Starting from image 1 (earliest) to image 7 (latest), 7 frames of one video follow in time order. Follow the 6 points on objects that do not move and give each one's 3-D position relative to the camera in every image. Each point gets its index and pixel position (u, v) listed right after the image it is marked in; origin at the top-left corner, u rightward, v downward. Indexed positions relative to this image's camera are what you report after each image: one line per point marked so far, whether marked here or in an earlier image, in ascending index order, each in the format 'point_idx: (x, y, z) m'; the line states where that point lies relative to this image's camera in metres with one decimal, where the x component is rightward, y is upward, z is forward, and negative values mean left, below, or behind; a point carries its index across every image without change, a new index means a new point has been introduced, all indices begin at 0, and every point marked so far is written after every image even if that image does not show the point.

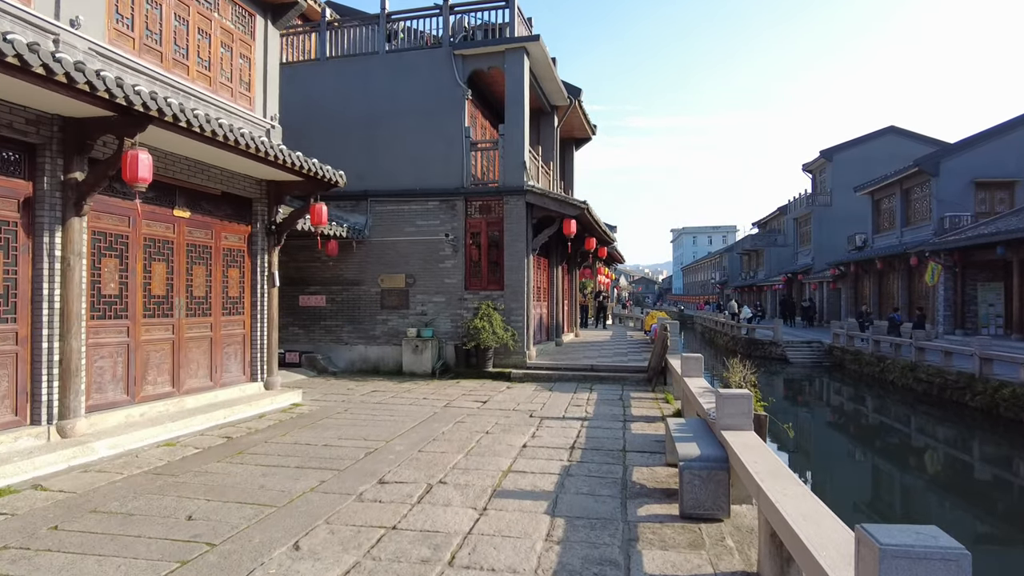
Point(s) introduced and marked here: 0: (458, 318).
0: (-0.8, -0.5, +9.7) m
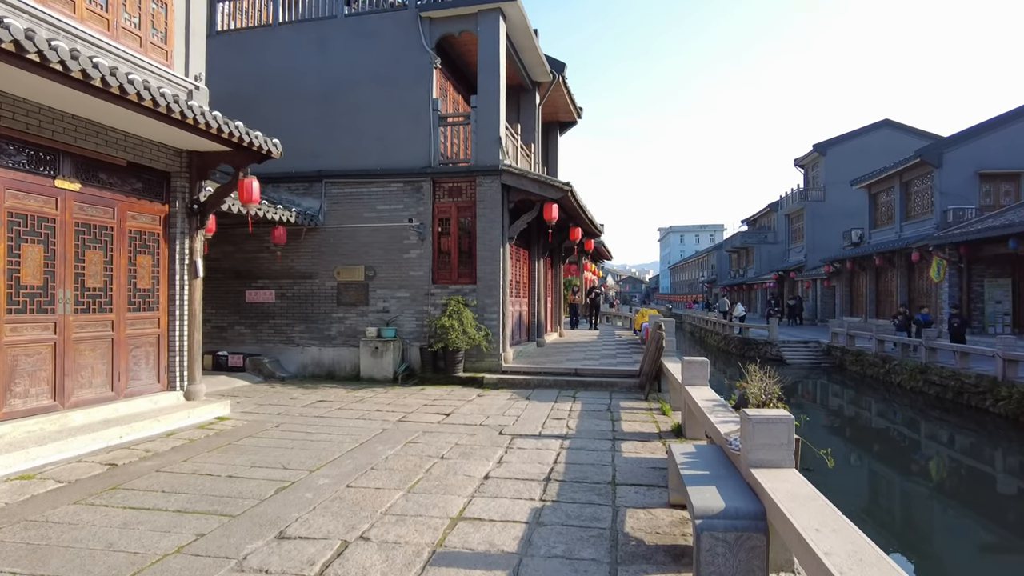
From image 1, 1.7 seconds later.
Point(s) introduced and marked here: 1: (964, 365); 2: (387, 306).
0: (-1.2, -0.4, +8.6) m
1: (+7.9, -1.3, +11.3) m
2: (-1.7, -0.2, +8.7) m
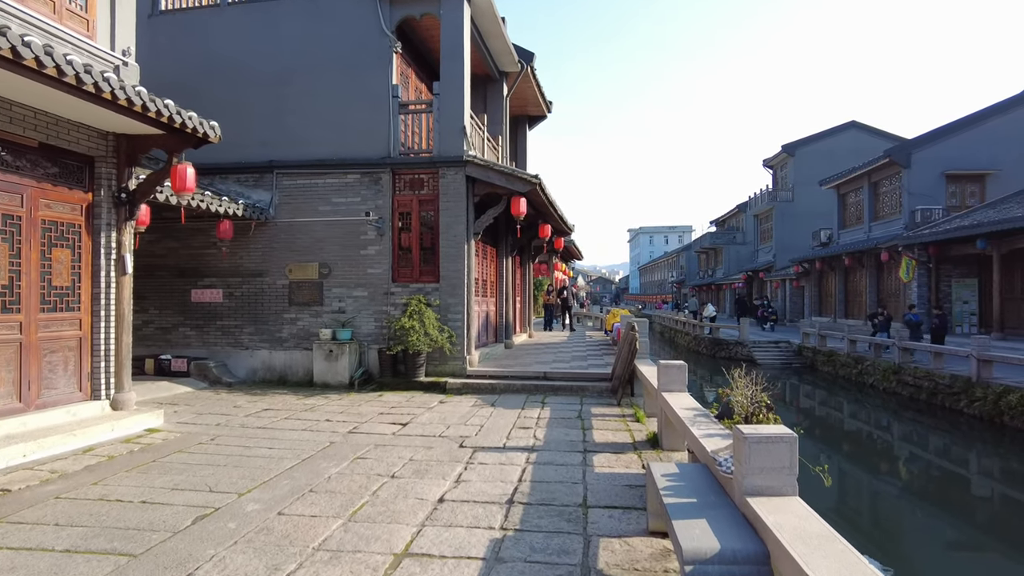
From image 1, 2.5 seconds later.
0: (-1.6, -0.3, +8.0) m
1: (+7.3, -1.3, +11.1) m
2: (-2.1, -0.2, +8.1) m
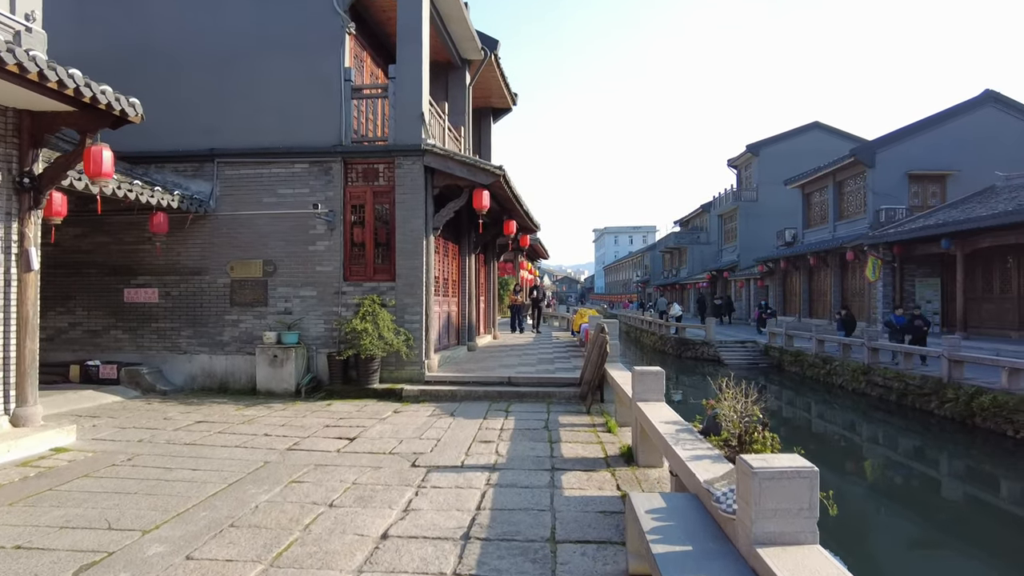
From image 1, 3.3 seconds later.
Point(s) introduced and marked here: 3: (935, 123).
0: (-2.0, -0.3, +7.4) m
1: (+6.7, -1.3, +11.0) m
2: (-2.6, -0.2, +7.5) m
3: (+11.8, +4.6, +18.2) m
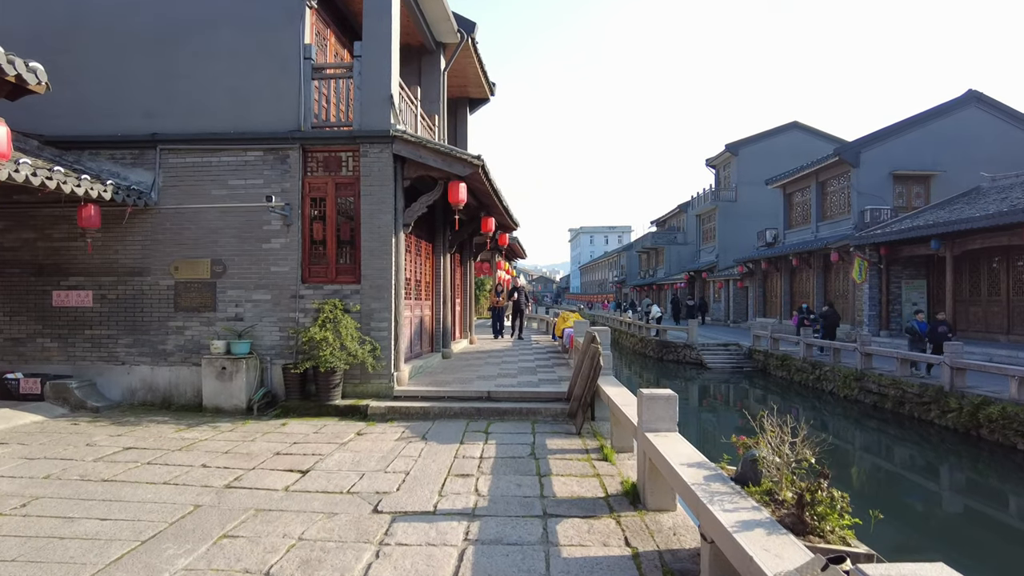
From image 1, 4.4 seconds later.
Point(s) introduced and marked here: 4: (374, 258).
0: (-2.2, -0.4, +6.6) m
1: (+6.3, -1.4, +10.5) m
2: (-2.8, -0.2, +6.7) m
3: (+11.2, +4.6, +17.9) m
4: (-1.4, +0.3, +6.5) m
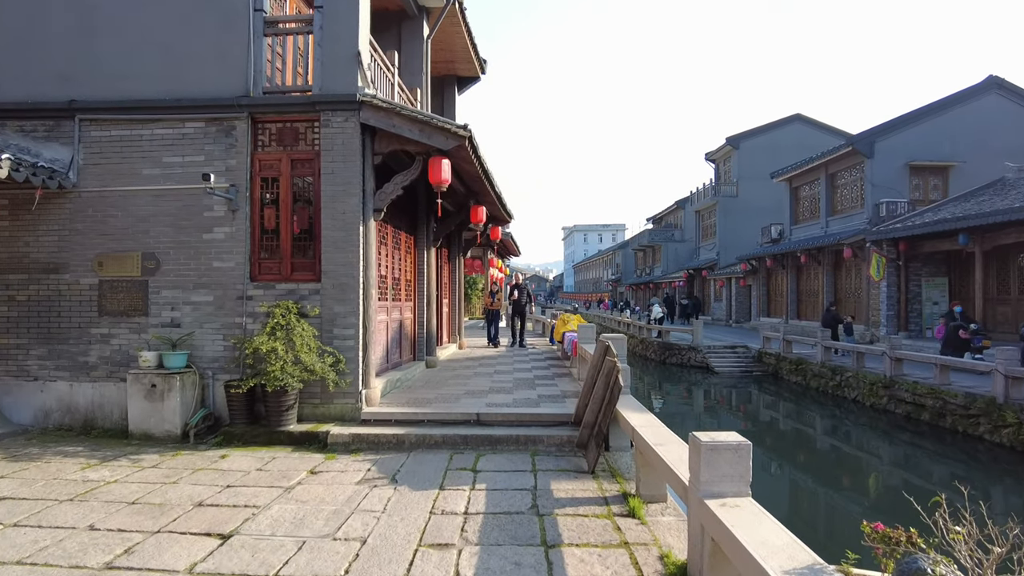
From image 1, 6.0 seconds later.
0: (-2.3, -0.4, +5.4) m
1: (+6.2, -1.3, +9.4) m
2: (-2.8, -0.2, +5.5) m
3: (+11.0, +4.6, +16.9) m
4: (-1.4, +0.3, +5.3) m
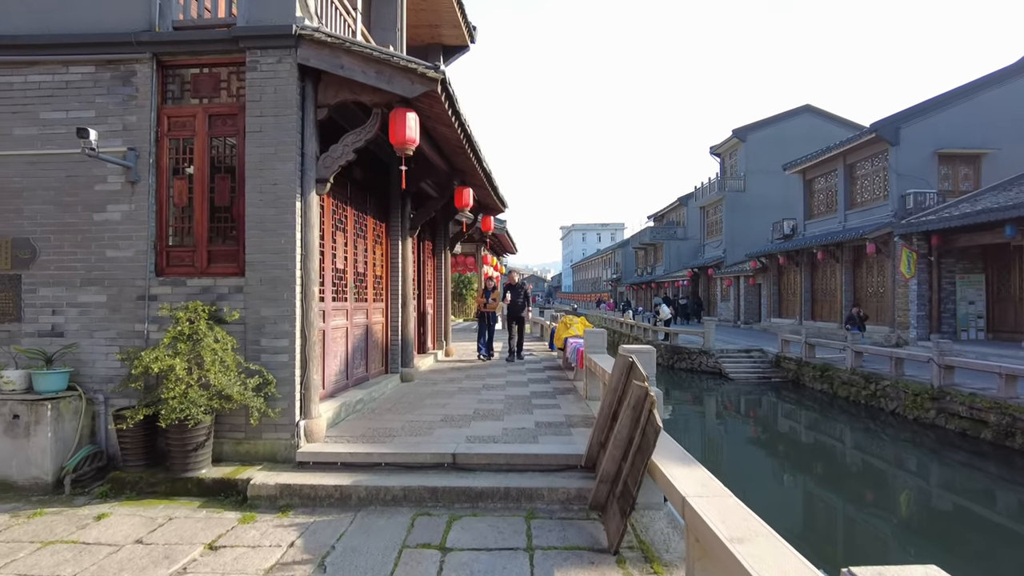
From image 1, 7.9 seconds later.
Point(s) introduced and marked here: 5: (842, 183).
0: (-2.4, -0.3, +4.1) m
1: (+6.2, -1.3, +8.1) m
2: (-2.9, -0.2, +4.2) m
3: (+10.9, +4.7, +15.6) m
4: (-1.5, +0.3, +4.0) m
5: (+9.1, +2.9, +17.9) m
